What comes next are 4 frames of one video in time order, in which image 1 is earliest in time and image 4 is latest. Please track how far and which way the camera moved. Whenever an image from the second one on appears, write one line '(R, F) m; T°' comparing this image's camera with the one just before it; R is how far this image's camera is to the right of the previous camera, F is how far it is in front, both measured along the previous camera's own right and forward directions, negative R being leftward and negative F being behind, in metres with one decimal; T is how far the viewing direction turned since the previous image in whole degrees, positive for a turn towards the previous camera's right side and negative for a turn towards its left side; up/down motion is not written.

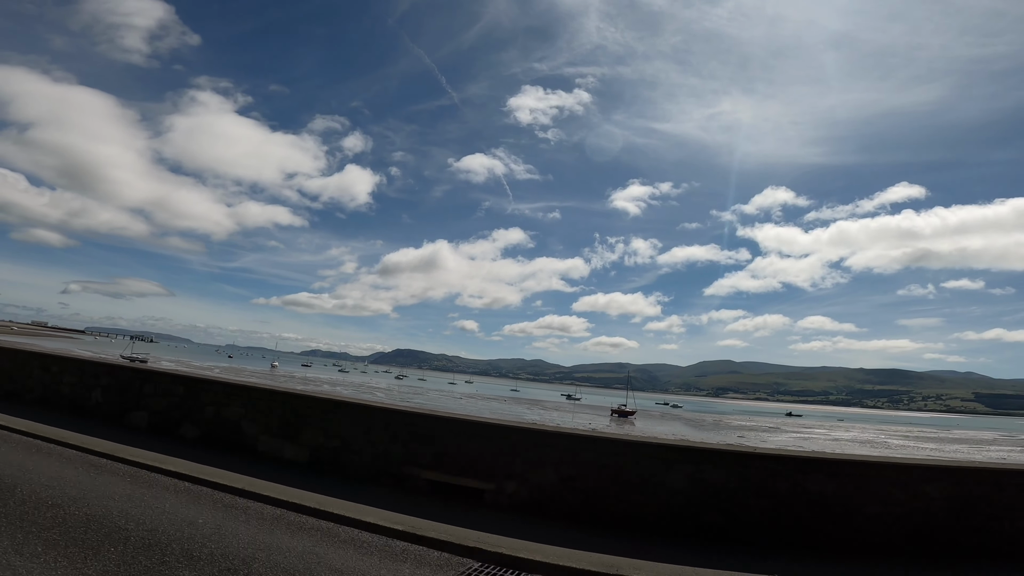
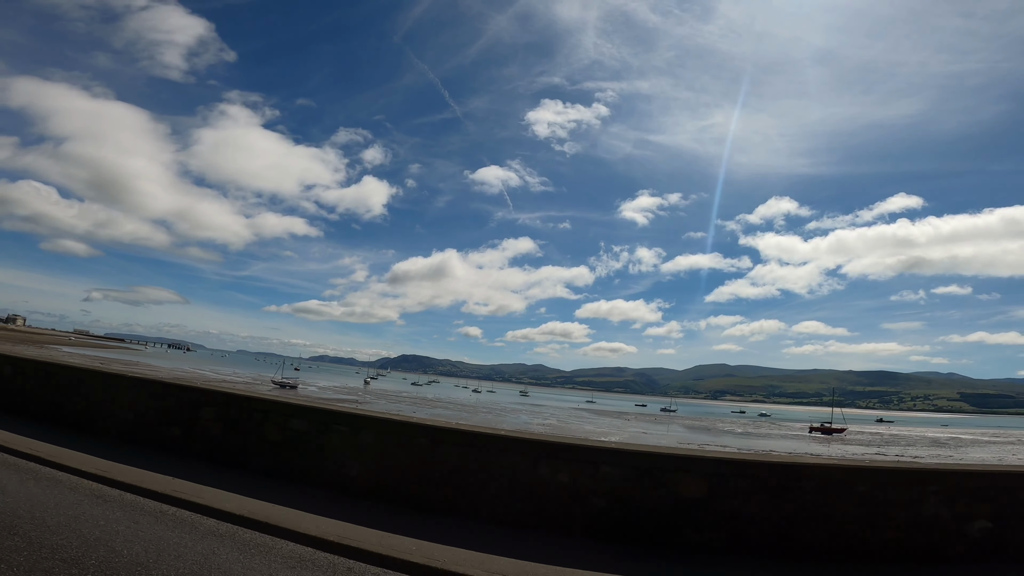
(+1.1, -1.3) m; -1°
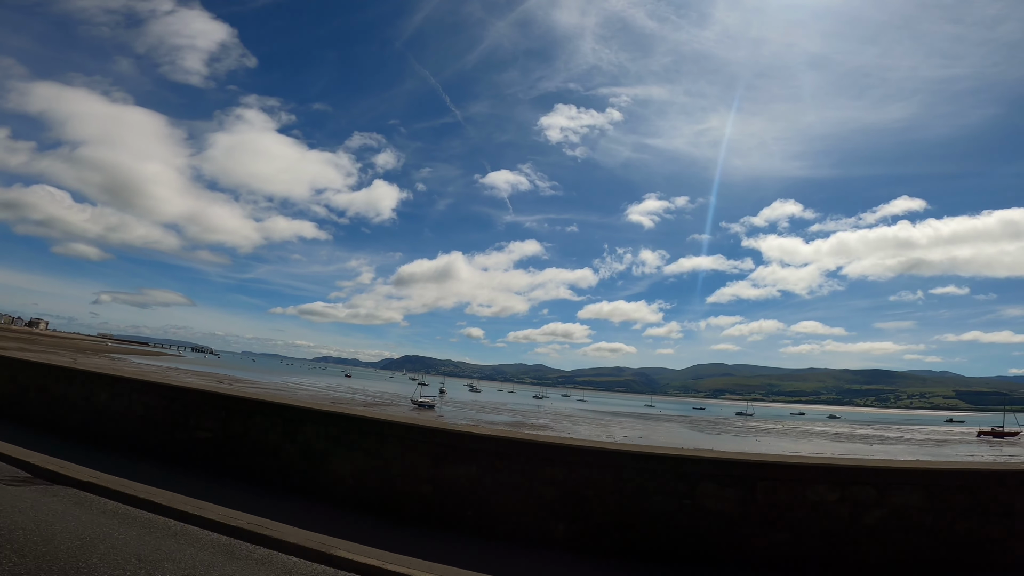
(-0.1, -0.6) m; 0°
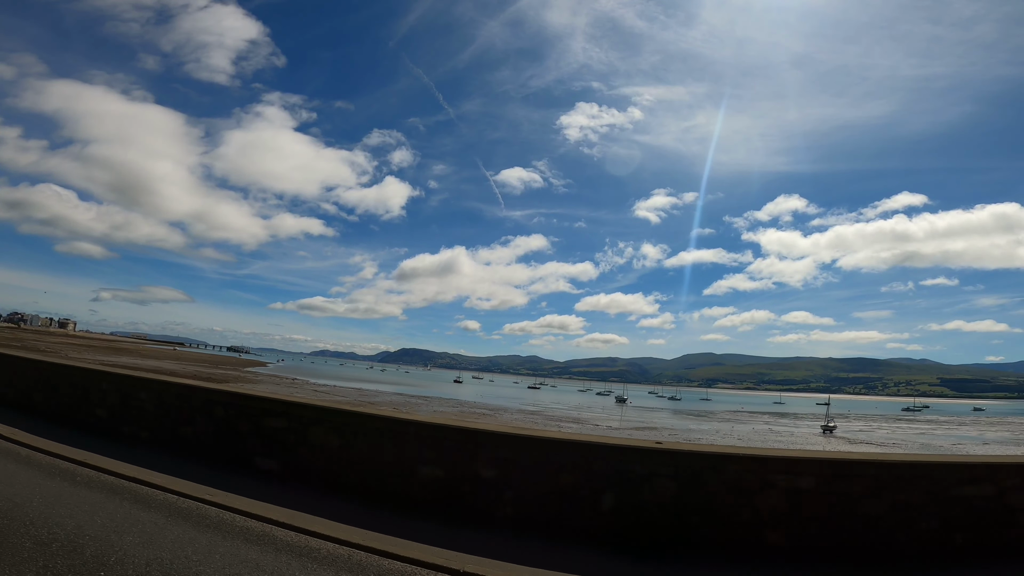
(-0.3, -0.7) m; +1°
